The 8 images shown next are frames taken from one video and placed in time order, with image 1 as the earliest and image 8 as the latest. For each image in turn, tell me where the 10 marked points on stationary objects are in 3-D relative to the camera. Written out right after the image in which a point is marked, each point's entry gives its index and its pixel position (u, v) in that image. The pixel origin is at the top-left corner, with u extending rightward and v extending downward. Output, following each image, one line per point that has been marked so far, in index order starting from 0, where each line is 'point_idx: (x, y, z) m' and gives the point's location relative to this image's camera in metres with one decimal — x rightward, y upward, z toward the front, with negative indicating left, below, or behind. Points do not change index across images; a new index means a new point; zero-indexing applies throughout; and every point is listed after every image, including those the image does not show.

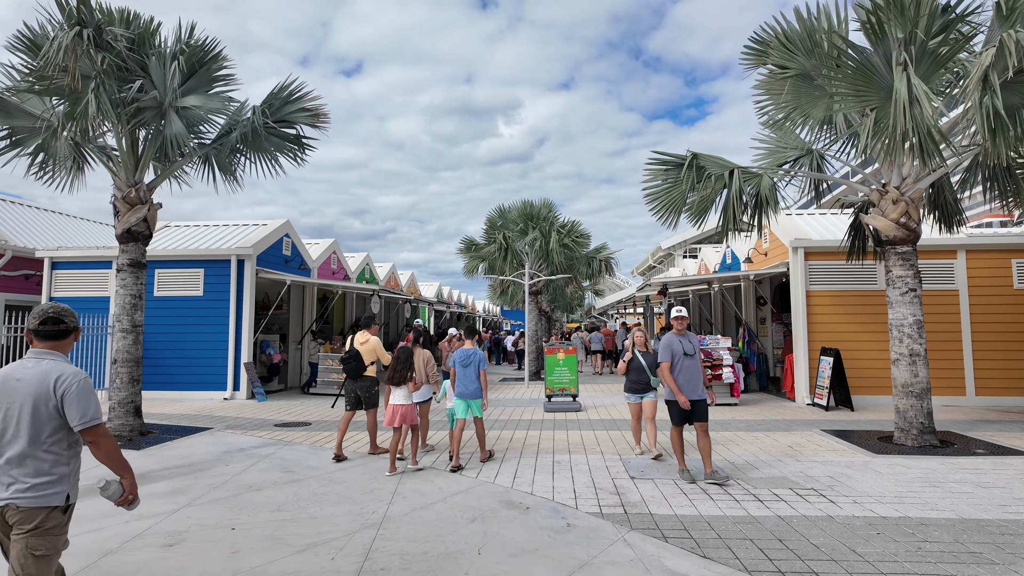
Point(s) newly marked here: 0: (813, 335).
0: (+5.8, -0.9, +11.6) m
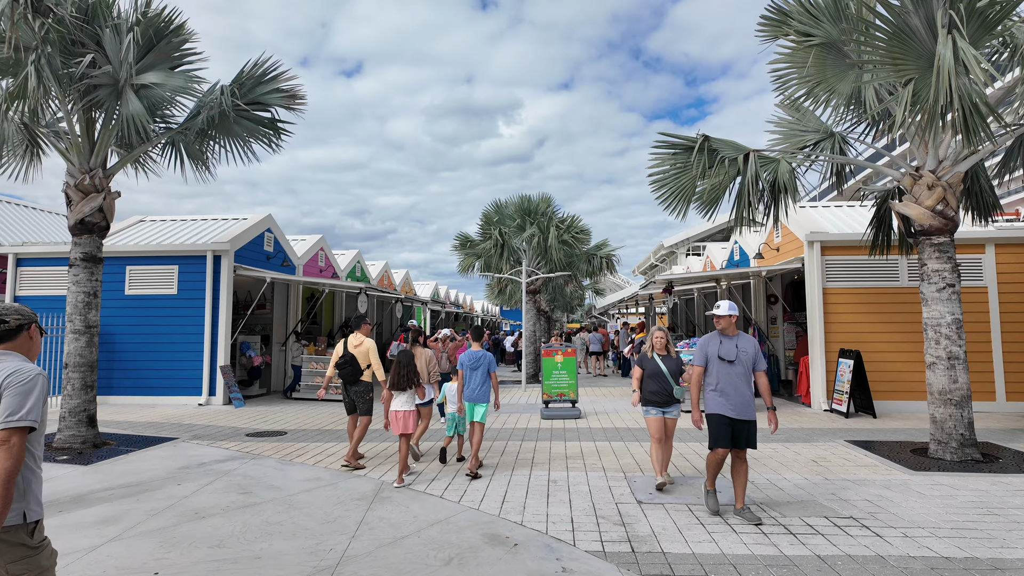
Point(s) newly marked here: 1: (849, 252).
0: (+5.7, -0.9, +10.8) m
1: (+6.1, +0.6, +10.9) m
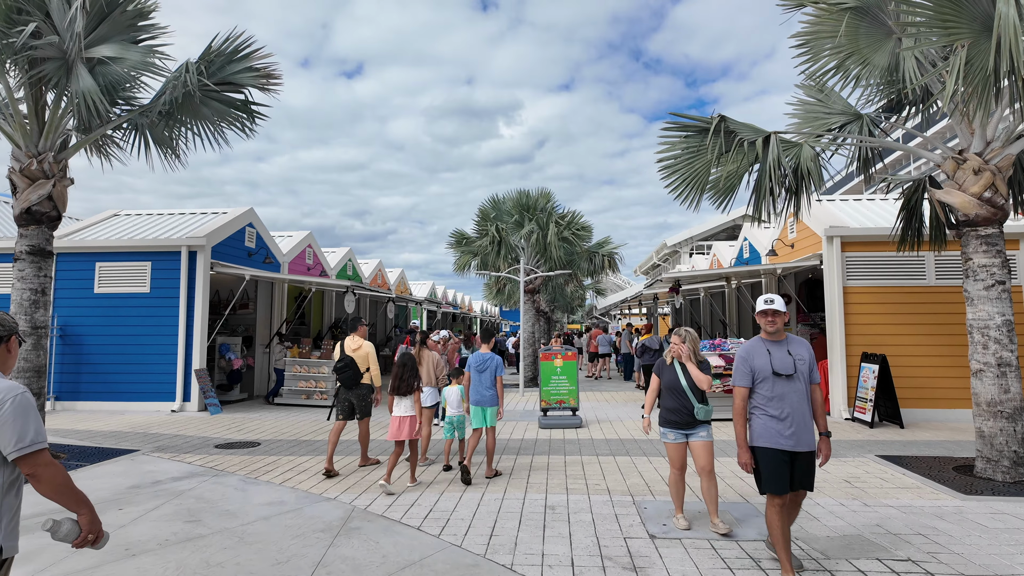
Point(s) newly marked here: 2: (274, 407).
0: (+5.7, -0.8, +10.0) m
1: (+6.0, +0.7, +10.1) m
2: (-4.8, -2.4, +12.2) m
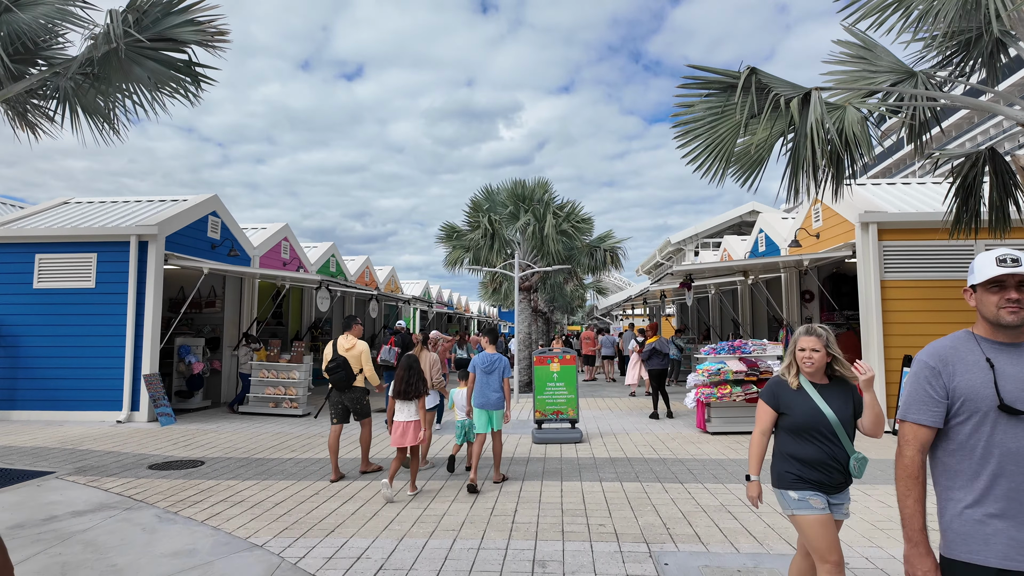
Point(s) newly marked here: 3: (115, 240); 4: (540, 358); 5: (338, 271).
0: (+5.5, -0.7, +8.7) m
1: (+5.9, +0.8, +8.8) m
2: (-5.0, -2.3, +10.9) m
3: (-6.6, +0.8, +10.0) m
4: (+0.4, -1.0, +8.4) m
5: (-5.2, +0.5, +18.1) m
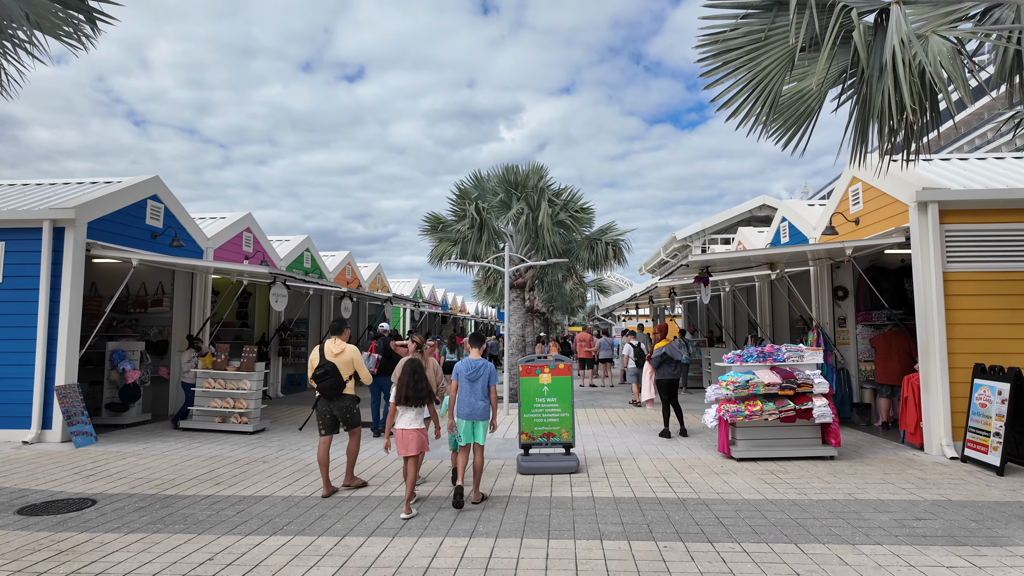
0: (+5.3, -0.7, +7.1) m
1: (+5.7, +0.8, +7.3) m
2: (-5.2, -2.3, +9.3) m
3: (-6.9, +0.9, +8.5) m
4: (+0.2, -0.9, +6.9) m
5: (-5.4, +0.6, +16.5) m
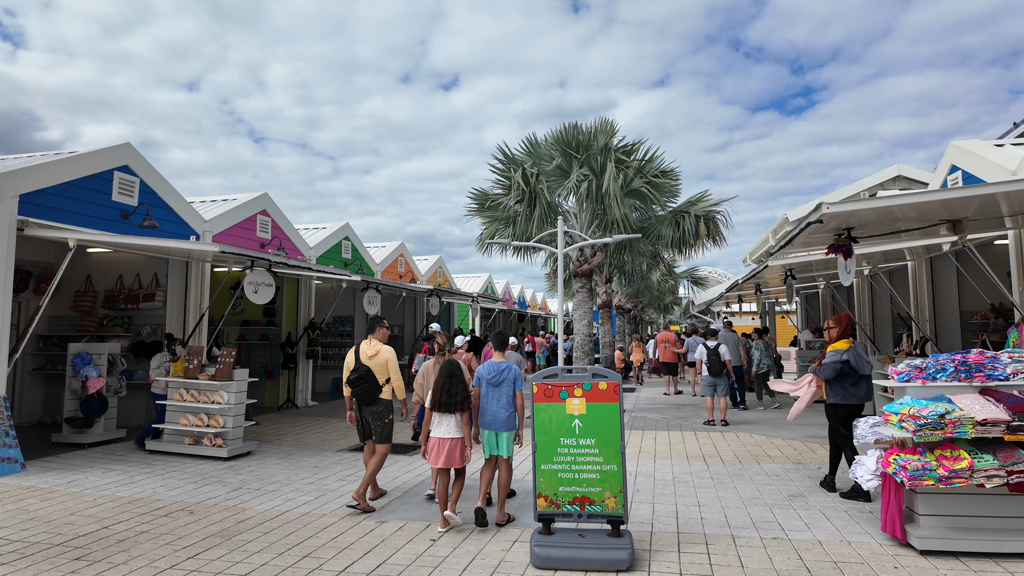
0: (+5.3, -0.4, +3.7) m
1: (+5.7, +1.1, +3.7) m
2: (-4.7, -2.1, +7.5) m
3: (-6.5, +1.0, +6.9) m
4: (+0.2, -0.7, +4.2) m
5: (-3.8, +0.7, +14.6) m
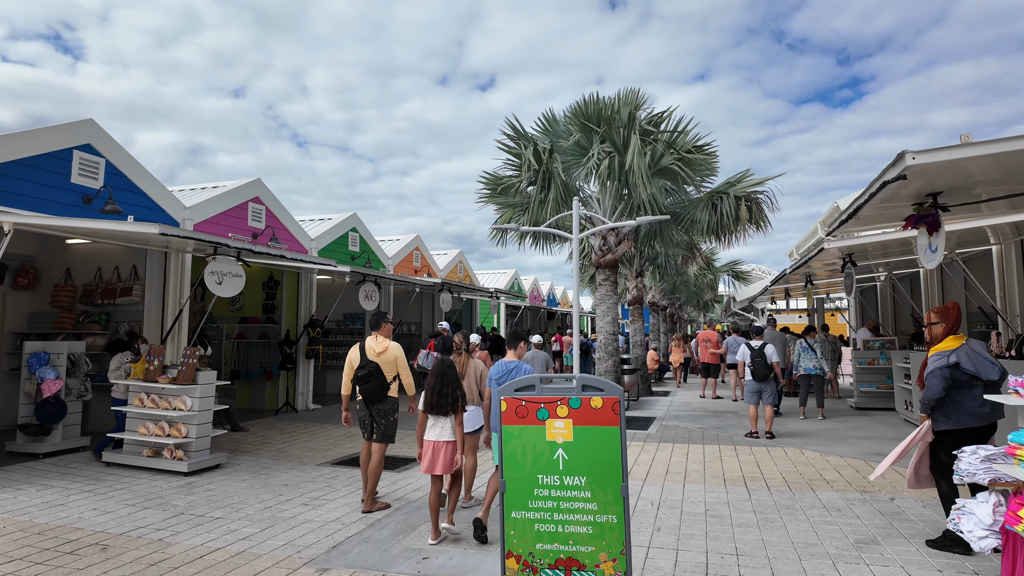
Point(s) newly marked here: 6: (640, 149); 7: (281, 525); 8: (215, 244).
0: (+5.1, -0.2, +2.2) m
1: (+5.5, +1.3, +2.2) m
2: (-4.6, -2.0, +6.6) m
3: (-6.5, +1.1, +6.2) m
4: (0.0, -0.6, +3.0) m
5: (-3.3, +0.9, +13.7) m
6: (+2.0, +2.1, +9.2) m
7: (-1.9, -2.0, +4.9) m
8: (-3.3, +0.5, +6.6) m
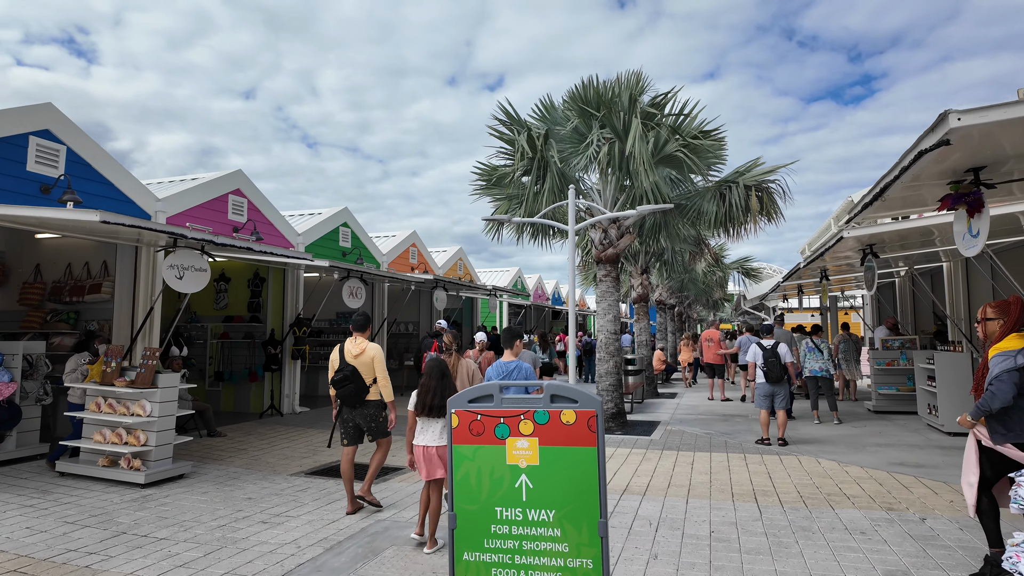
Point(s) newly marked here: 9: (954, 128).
0: (+4.9, -0.2, +1.5) m
1: (+5.3, +1.3, +1.6) m
2: (-4.8, -2.0, +6.1) m
3: (-6.6, +1.1, +5.7) m
4: (-0.1, -0.5, +2.5) m
5: (-3.4, +0.9, +13.2) m
6: (+1.9, +2.2, +8.6) m
7: (-2.1, -1.9, +4.4) m
8: (-3.4, +0.5, +6.0) m
9: (+2.7, +0.9, +3.7) m
